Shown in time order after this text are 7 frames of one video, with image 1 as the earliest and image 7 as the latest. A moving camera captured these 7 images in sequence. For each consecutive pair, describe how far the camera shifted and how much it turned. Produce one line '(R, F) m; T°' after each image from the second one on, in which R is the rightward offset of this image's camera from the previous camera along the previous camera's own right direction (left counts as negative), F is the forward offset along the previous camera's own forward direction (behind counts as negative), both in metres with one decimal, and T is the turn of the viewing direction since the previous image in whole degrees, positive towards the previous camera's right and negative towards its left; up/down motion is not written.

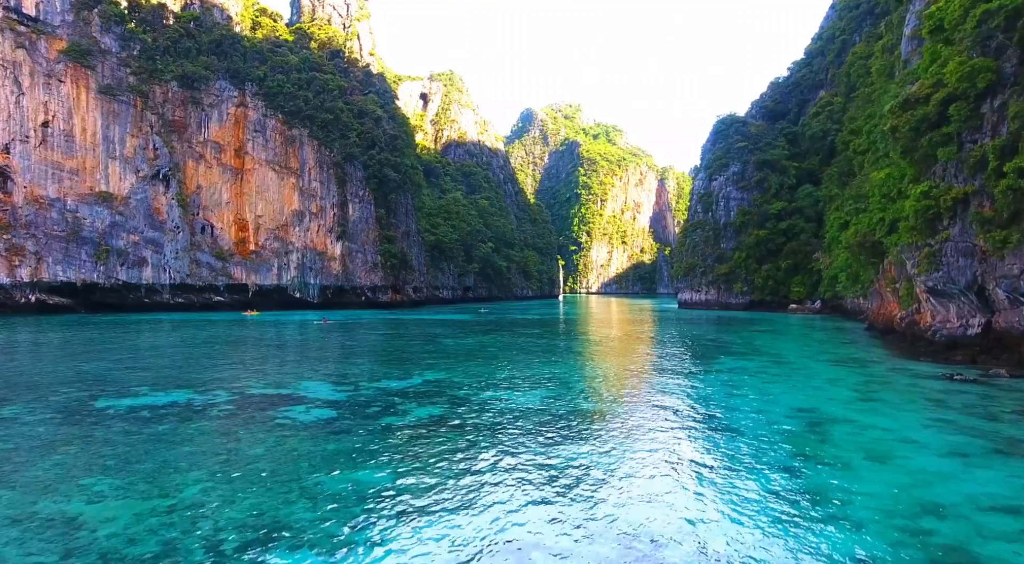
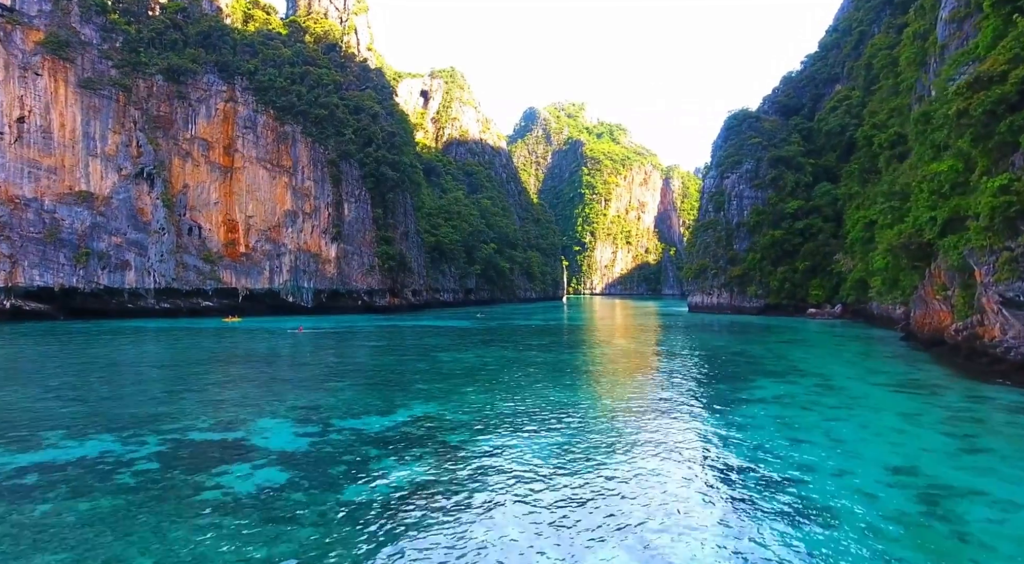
(0.0, +1.9) m; 0°
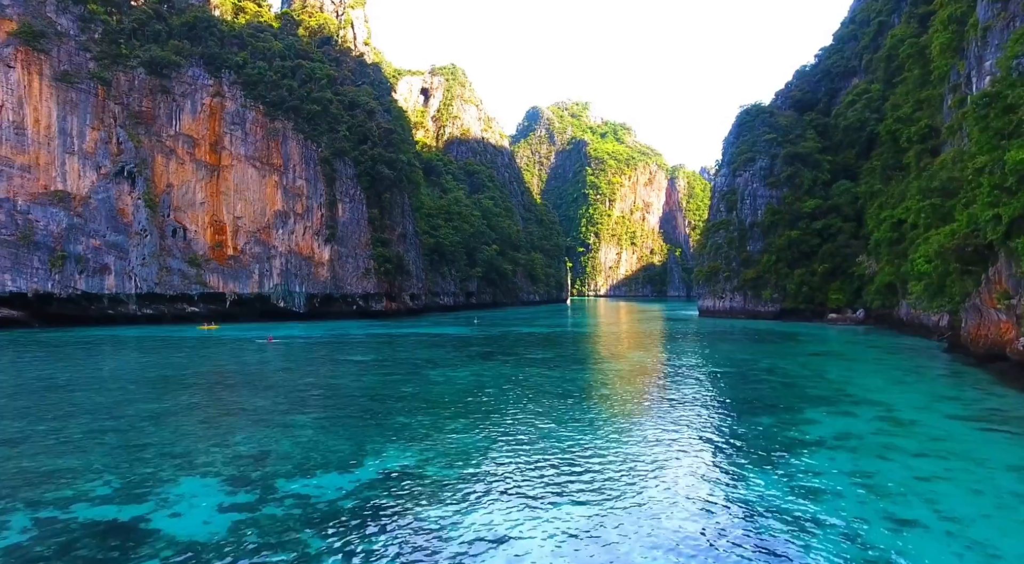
(0.0, +1.9) m; 0°
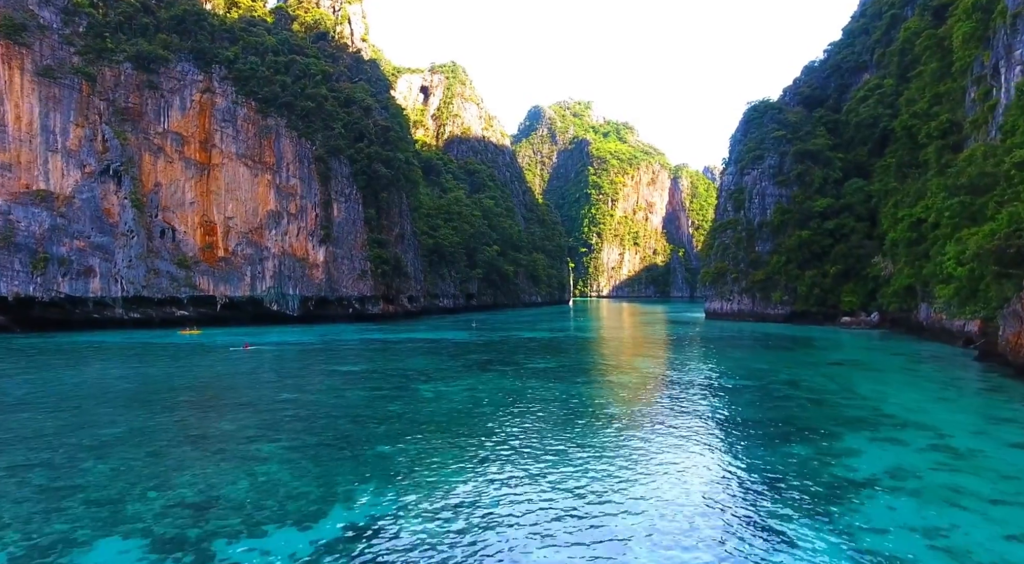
(+0.1, +1.2) m; 0°
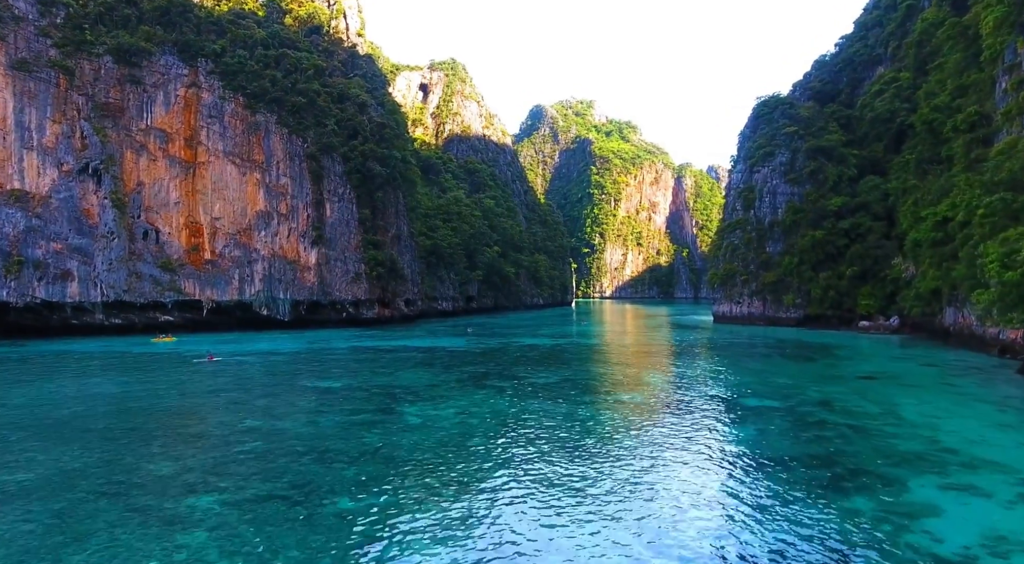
(+0.1, +1.5) m; 0°
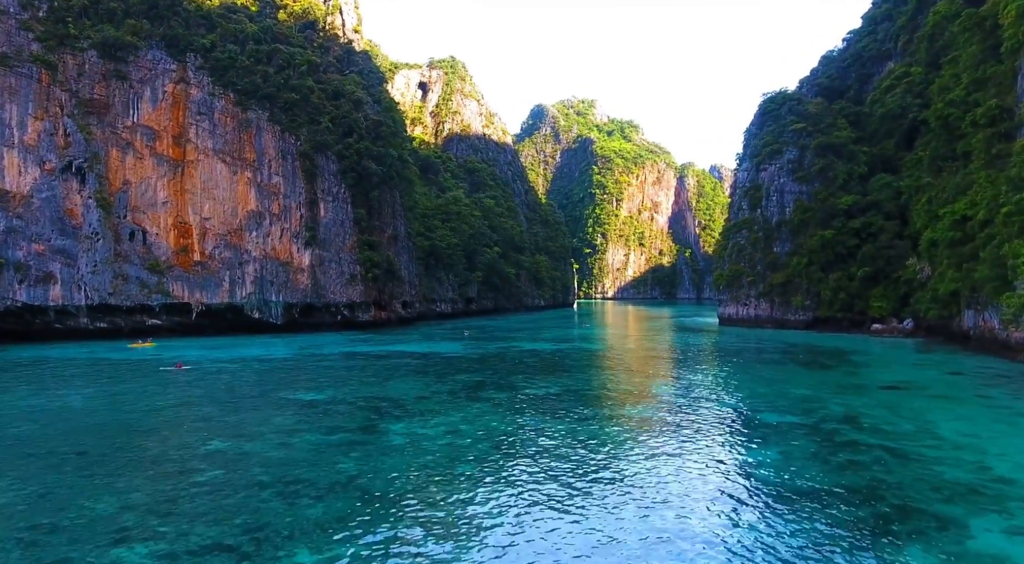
(+0.1, +1.1) m; 0°
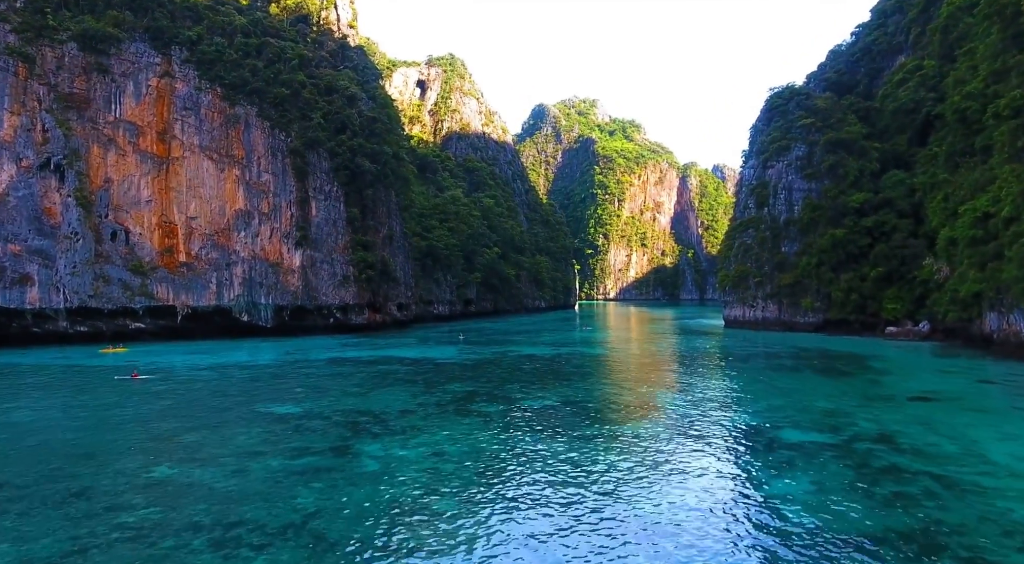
(+0.2, +1.2) m; 0°
